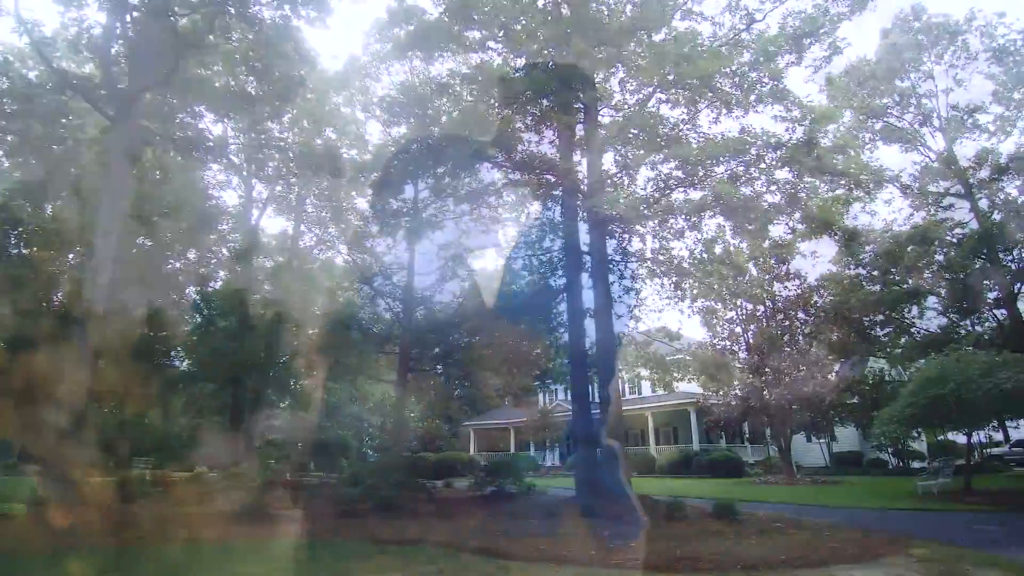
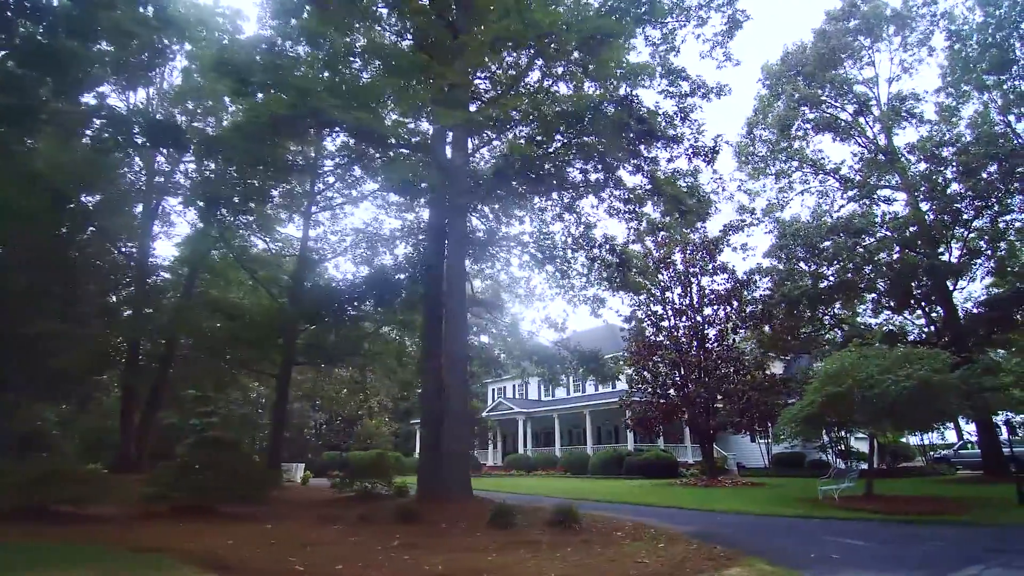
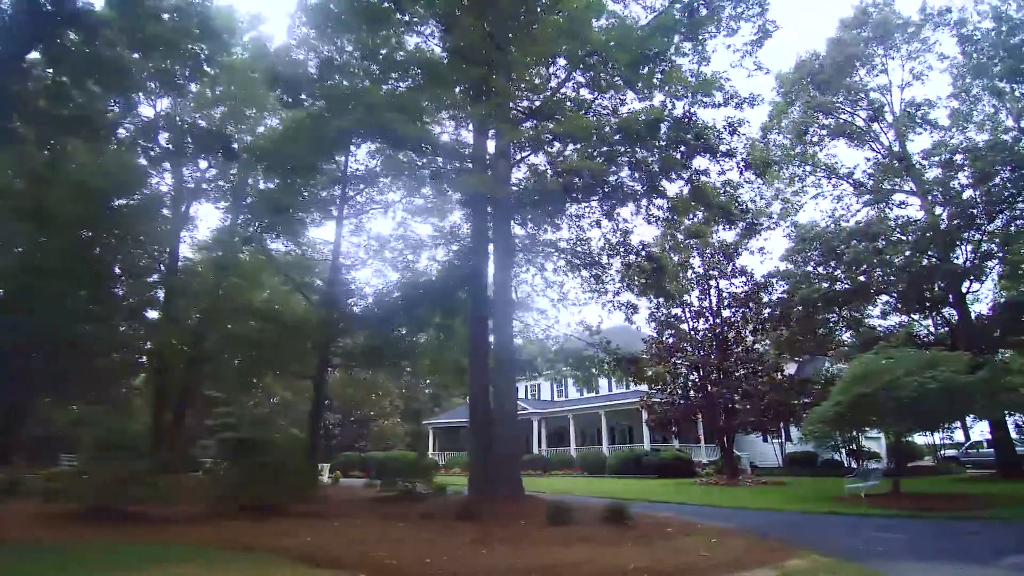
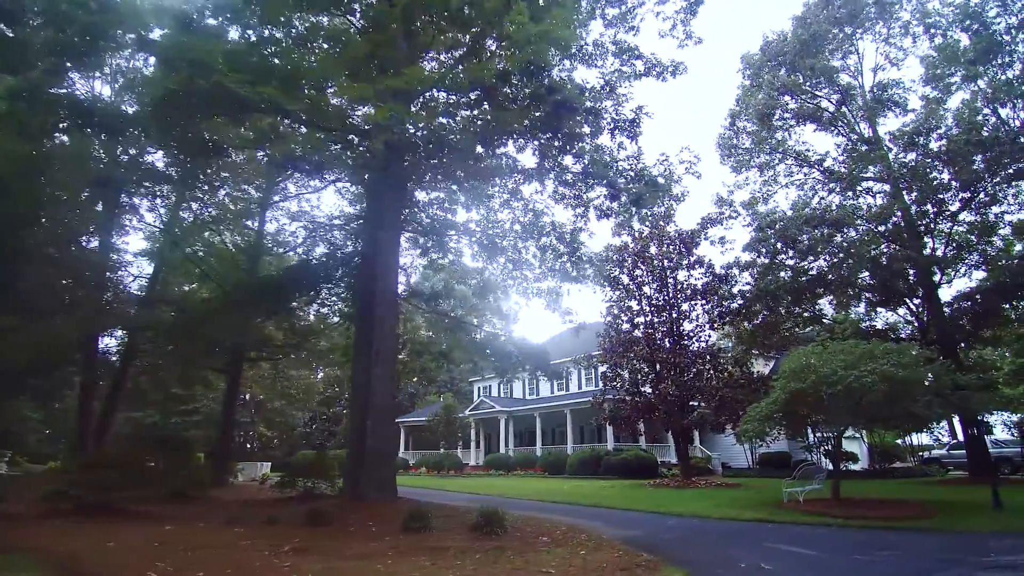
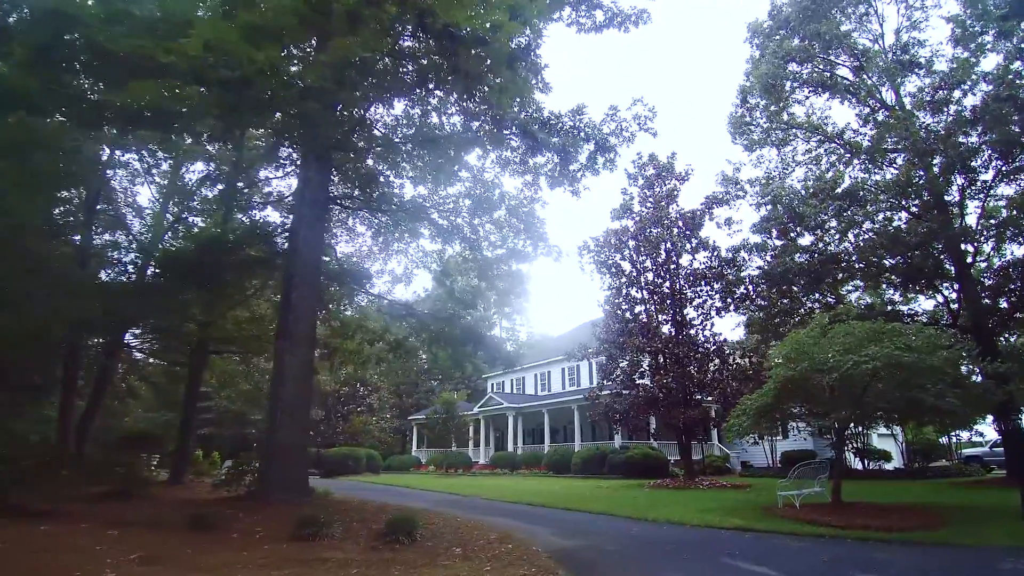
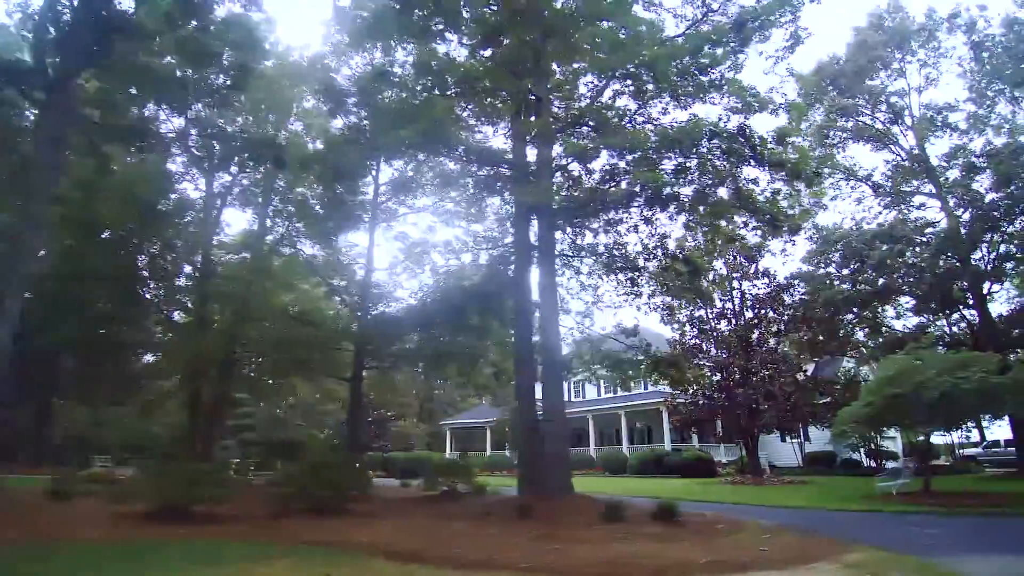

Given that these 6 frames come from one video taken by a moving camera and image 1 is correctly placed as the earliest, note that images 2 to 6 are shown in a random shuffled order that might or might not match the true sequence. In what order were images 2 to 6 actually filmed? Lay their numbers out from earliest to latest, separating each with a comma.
6, 3, 2, 4, 5
